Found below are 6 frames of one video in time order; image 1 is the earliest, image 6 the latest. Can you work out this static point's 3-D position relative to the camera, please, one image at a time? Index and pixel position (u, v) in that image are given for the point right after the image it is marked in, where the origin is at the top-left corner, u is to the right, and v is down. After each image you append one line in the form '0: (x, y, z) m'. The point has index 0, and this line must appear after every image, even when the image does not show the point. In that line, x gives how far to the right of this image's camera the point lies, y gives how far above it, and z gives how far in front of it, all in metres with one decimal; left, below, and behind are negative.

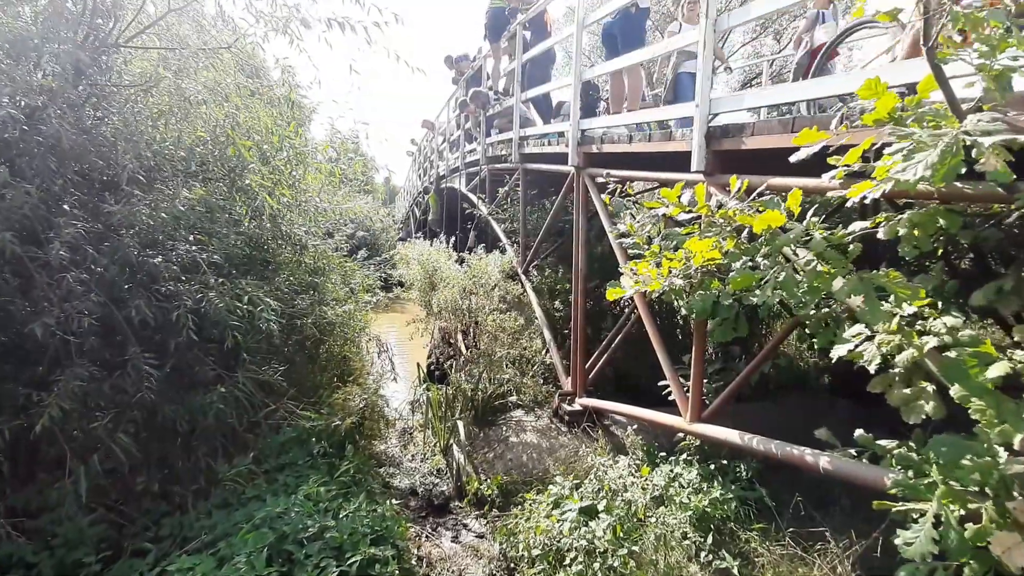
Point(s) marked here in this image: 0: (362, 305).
0: (-1.5, -0.2, +5.7) m
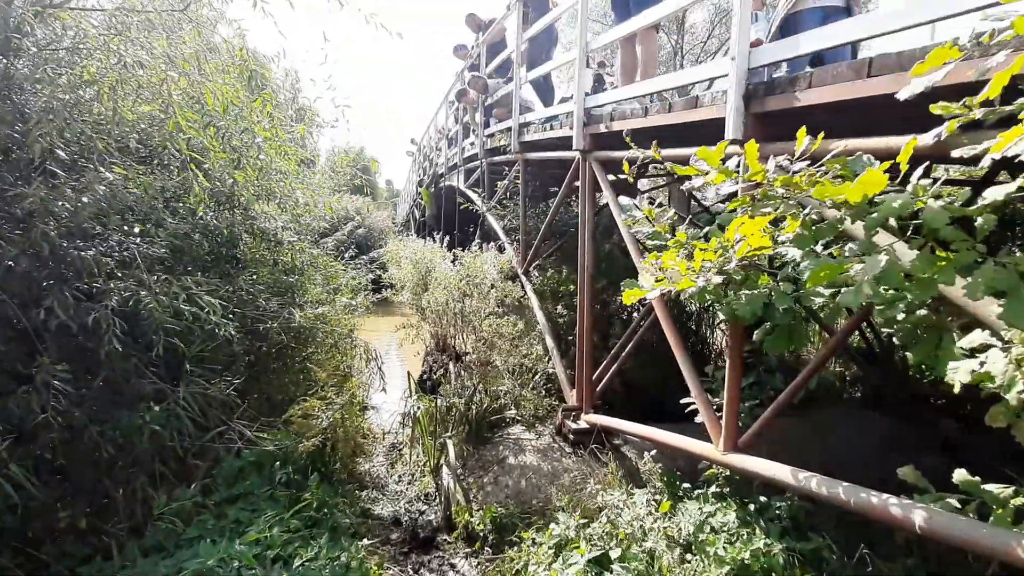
0: (-1.5, -0.2, +5.2) m
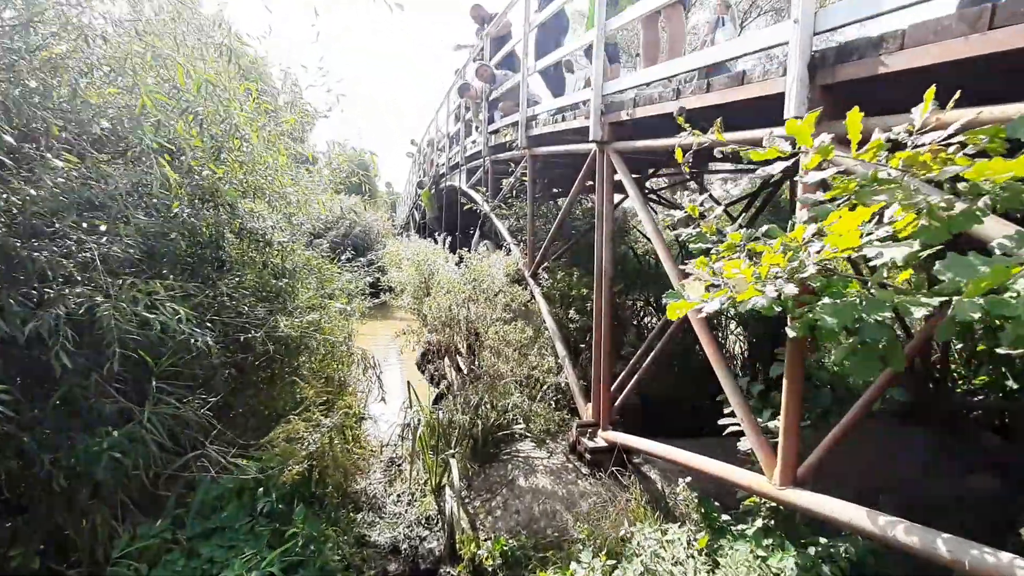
0: (-1.4, -0.2, +4.8) m
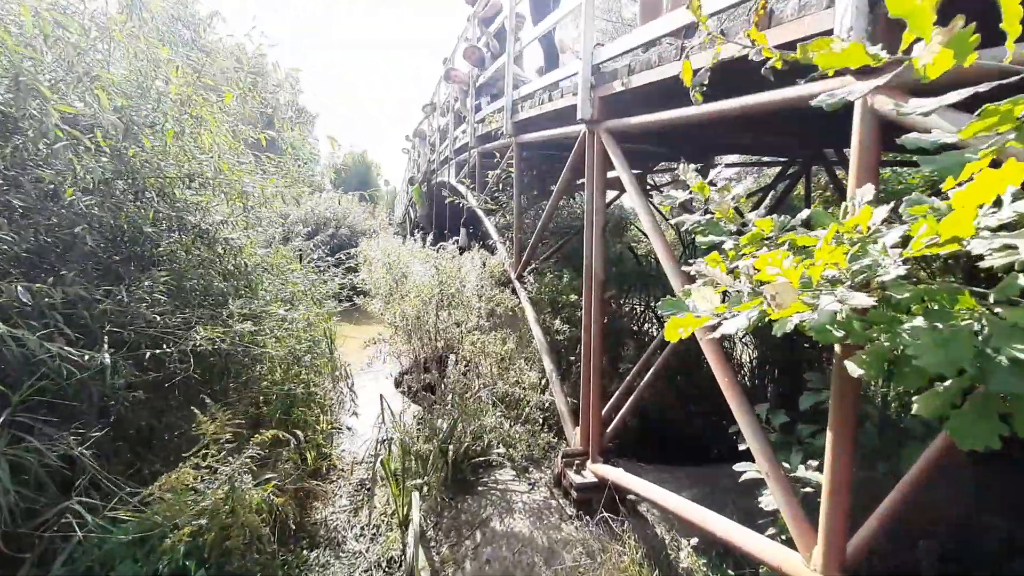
0: (-1.5, -0.2, +4.3) m
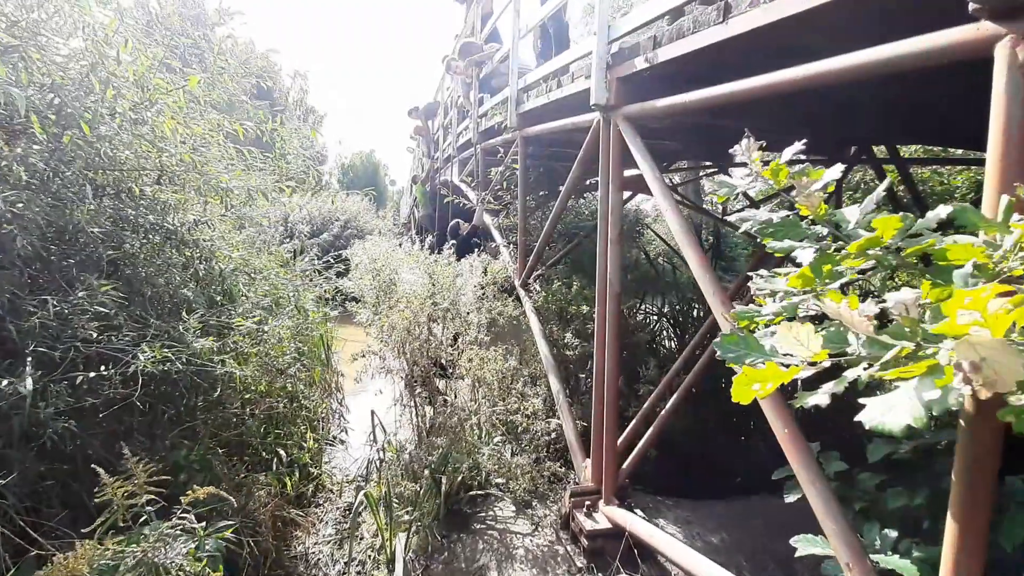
0: (-1.5, -0.3, +3.9) m
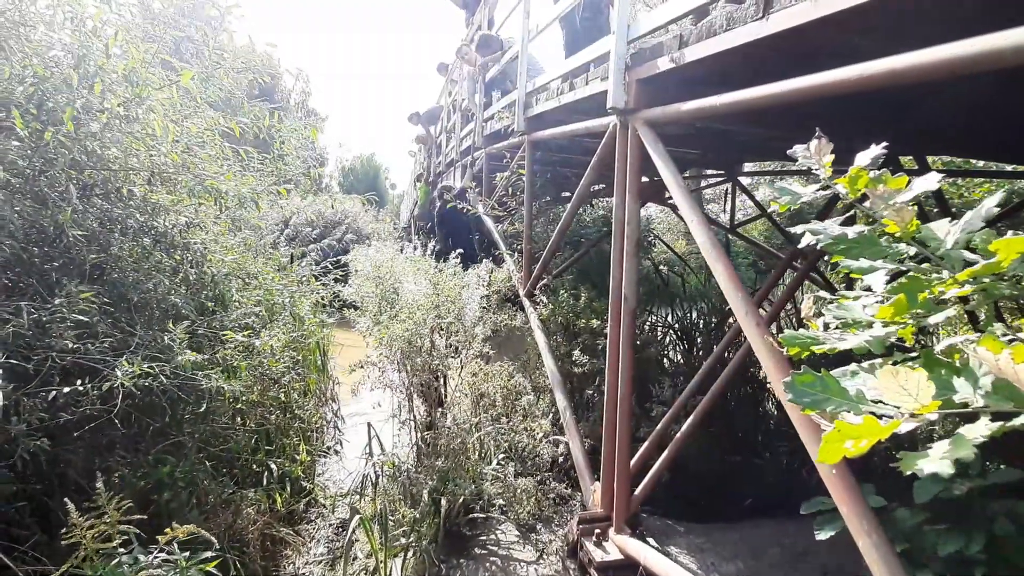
0: (-1.5, -0.3, +3.8) m
